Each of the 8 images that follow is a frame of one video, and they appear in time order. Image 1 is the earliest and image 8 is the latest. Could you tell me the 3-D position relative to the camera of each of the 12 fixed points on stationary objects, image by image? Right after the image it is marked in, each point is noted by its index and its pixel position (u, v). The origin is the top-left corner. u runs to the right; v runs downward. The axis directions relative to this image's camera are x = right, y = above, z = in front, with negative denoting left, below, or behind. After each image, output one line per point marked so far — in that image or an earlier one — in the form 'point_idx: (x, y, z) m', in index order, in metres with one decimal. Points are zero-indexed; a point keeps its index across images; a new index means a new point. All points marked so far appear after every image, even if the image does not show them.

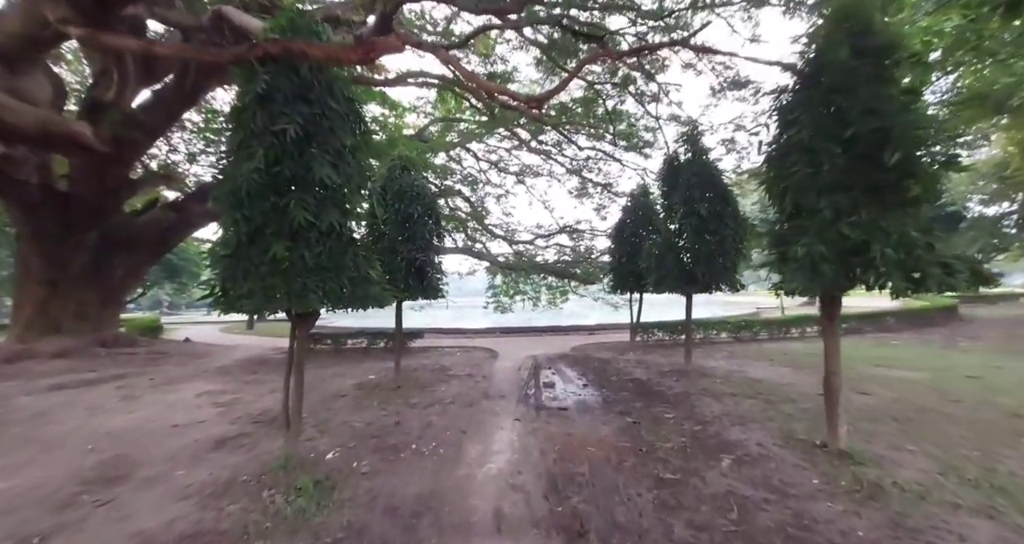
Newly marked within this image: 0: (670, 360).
0: (+3.9, -2.2, +9.2) m
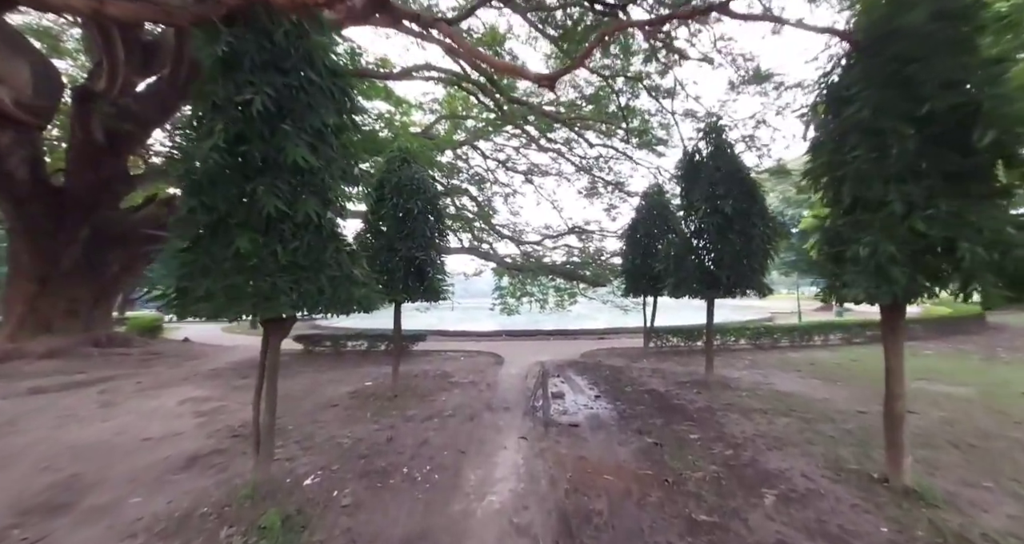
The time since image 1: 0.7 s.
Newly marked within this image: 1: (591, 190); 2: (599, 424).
0: (+4.0, -2.2, +8.6) m
1: (+3.8, +3.9, +18.3) m
2: (+1.2, -2.1, +5.1) m
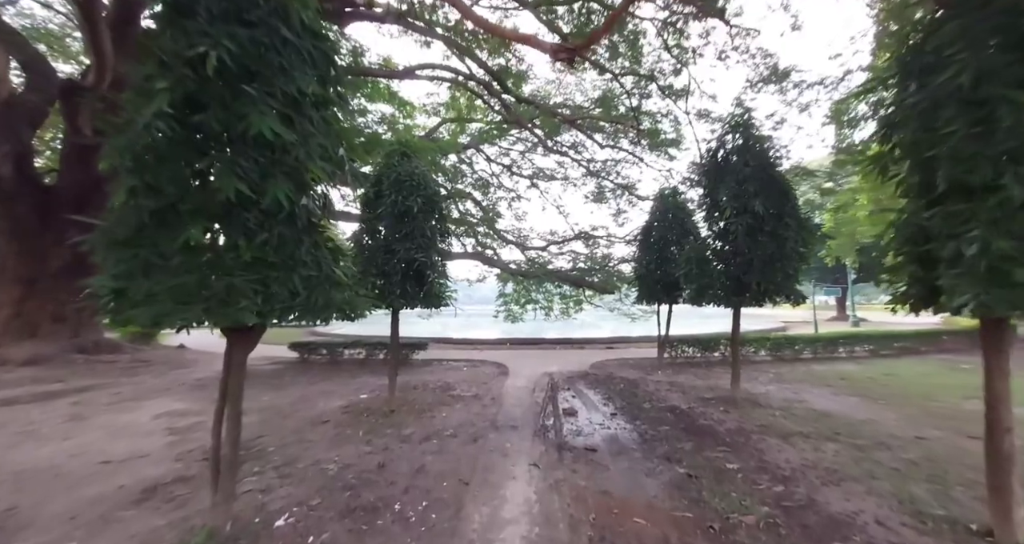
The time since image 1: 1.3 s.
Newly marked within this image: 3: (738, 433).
0: (+4.2, -2.4, +7.9) m
1: (+4.1, +3.6, +17.8) m
2: (+1.3, -2.1, +4.5) m
3: (+2.9, -2.1, +4.8) m
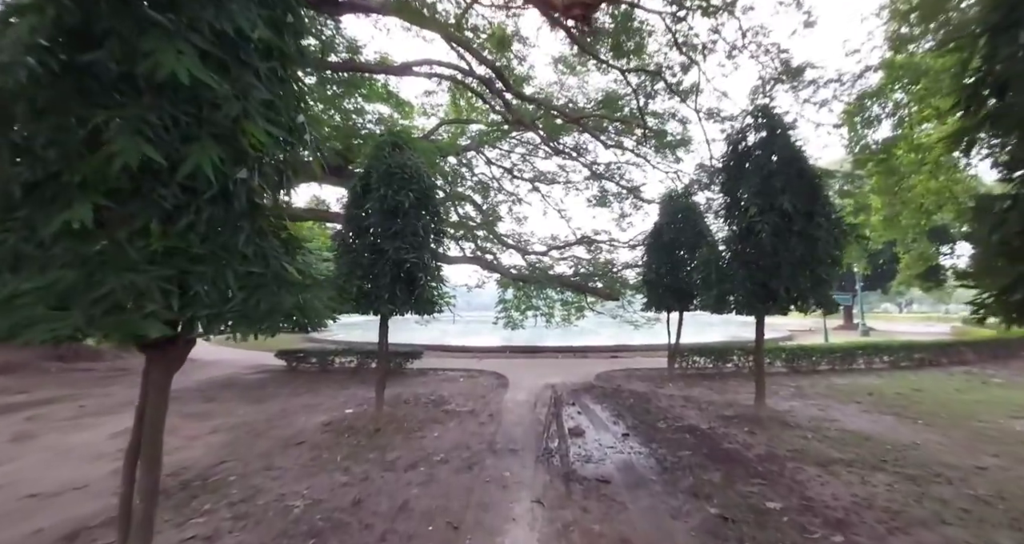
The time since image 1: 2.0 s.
0: (+4.2, -2.5, +7.3) m
1: (+4.1, +3.3, +17.2) m
2: (+1.3, -2.2, +3.9) m
3: (+2.9, -2.1, +4.2) m
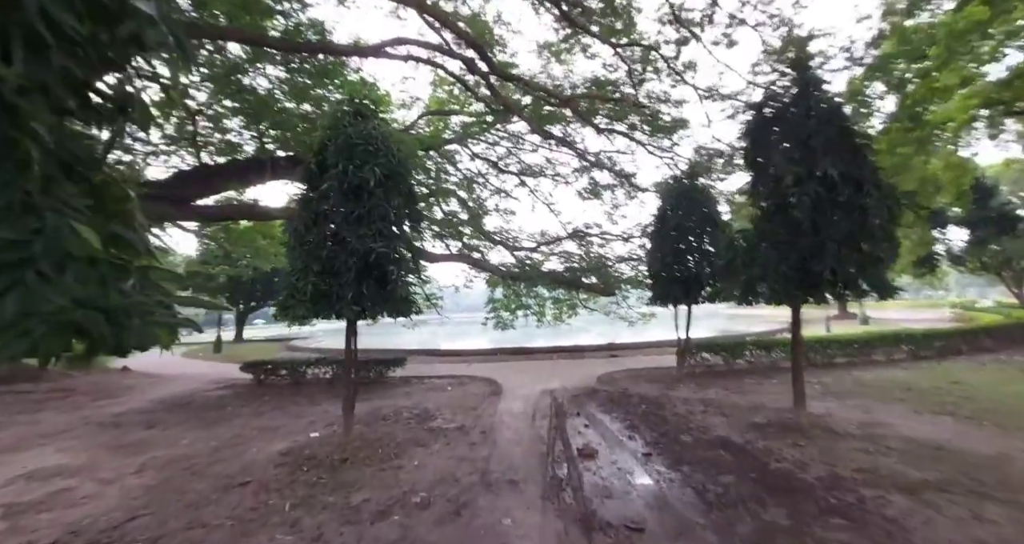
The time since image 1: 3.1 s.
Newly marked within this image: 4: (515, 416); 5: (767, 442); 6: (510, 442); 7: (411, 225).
0: (+4.1, -2.2, +6.5) m
1: (+3.5, +3.6, +16.4) m
2: (+1.3, -2.0, +2.9) m
3: (+2.9, -1.9, +3.3) m
4: (+0.1, -2.4, +6.3) m
5: (+3.1, -2.0, +4.5) m
6: (0.0, -2.3, +5.0) m
7: (-1.4, +0.6, +4.9) m
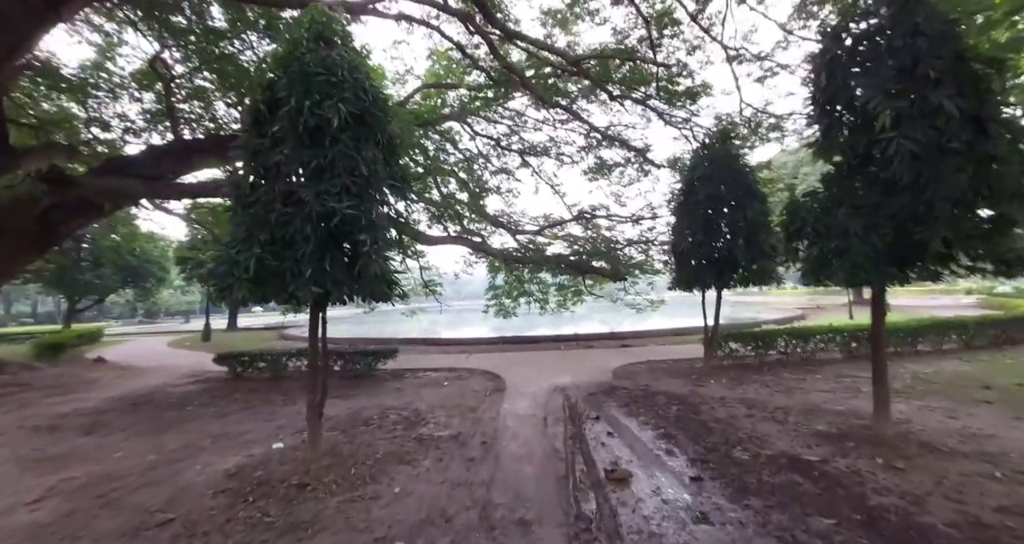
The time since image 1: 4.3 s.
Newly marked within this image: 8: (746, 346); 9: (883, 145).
0: (+4.2, -1.9, +5.5) m
1: (+3.6, +4.2, +15.2) m
2: (+1.4, -1.8, +1.9) m
3: (+3.0, -1.7, +2.3) m
4: (+0.2, -2.1, +5.3) m
5: (+3.1, -1.8, +3.4) m
6: (+0.1, -2.0, +4.0) m
7: (-1.3, +0.9, +3.8) m
8: (+5.1, -1.6, +8.0) m
9: (+3.5, +1.2, +3.6) m
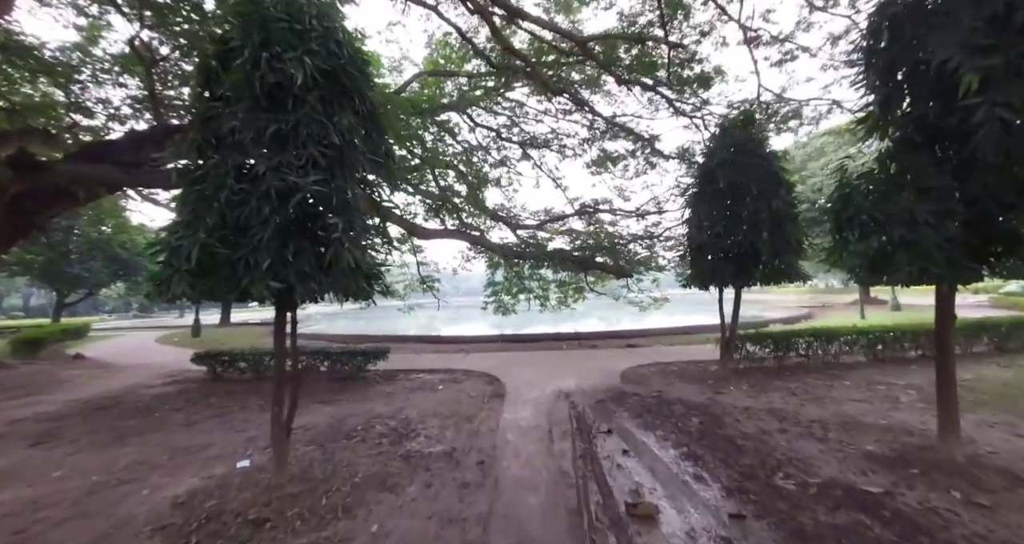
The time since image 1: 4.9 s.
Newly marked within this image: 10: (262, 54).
0: (+4.2, -1.8, +4.9) m
1: (+3.6, +4.4, +14.6) m
2: (+1.4, -1.7, +1.3) m
3: (+3.0, -1.7, +1.8) m
4: (+0.2, -2.0, +4.7) m
5: (+3.2, -1.7, +2.9) m
6: (+0.1, -1.9, +3.4) m
7: (-1.3, +1.0, +3.2) m
8: (+5.1, -1.5, +7.4) m
9: (+3.6, +1.3, +3.0) m
10: (-1.9, +1.6, +2.8) m
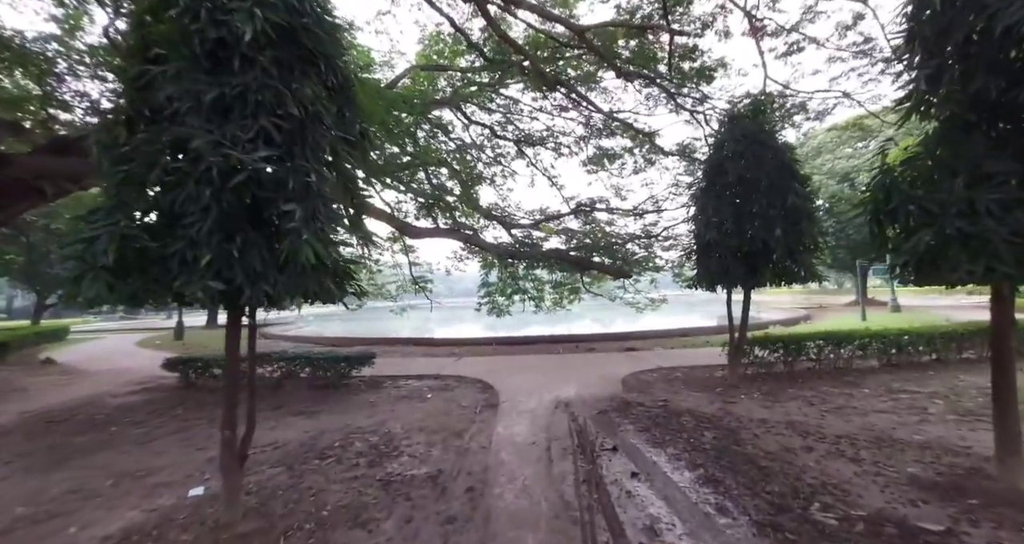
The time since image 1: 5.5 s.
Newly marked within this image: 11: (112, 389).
0: (+4.1, -1.8, +4.5) m
1: (+3.5, +4.4, +14.1) m
2: (+1.4, -1.7, +0.9) m
3: (+3.0, -1.6, +1.3) m
4: (+0.1, -2.0, +4.2) m
5: (+3.1, -1.7, +2.4) m
6: (0.0, -1.9, +2.9) m
7: (-1.3, +1.0, +2.7) m
8: (+5.0, -1.5, +7.0) m
9: (+3.5, +1.3, +2.5) m
10: (-1.9, +1.6, +2.3) m
11: (-8.5, -2.5, +7.9) m
